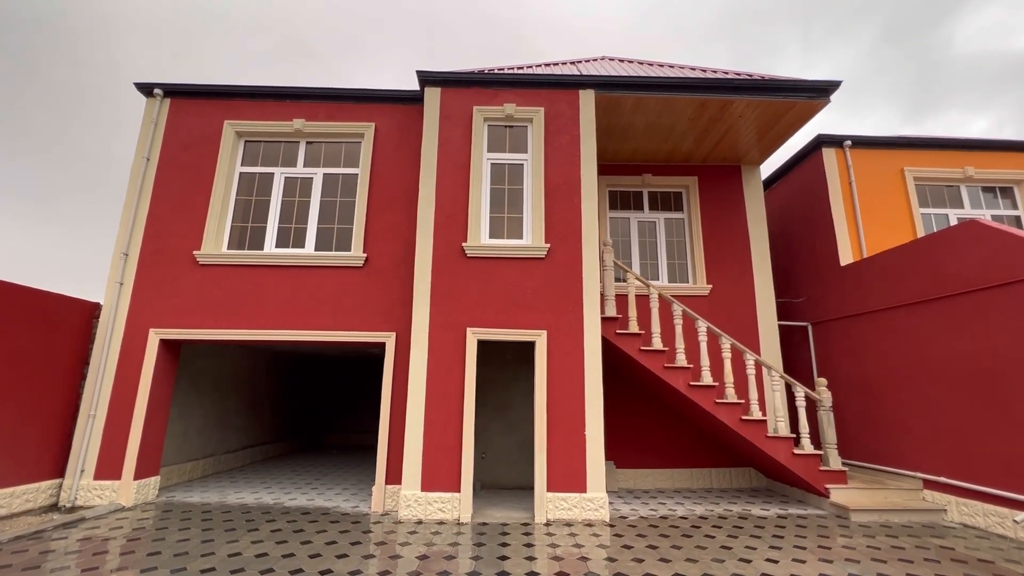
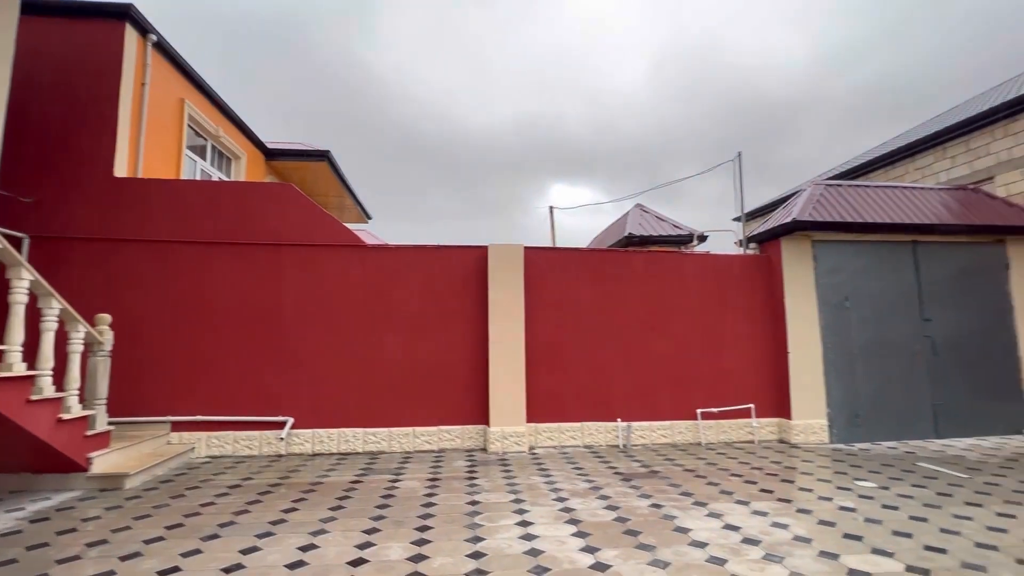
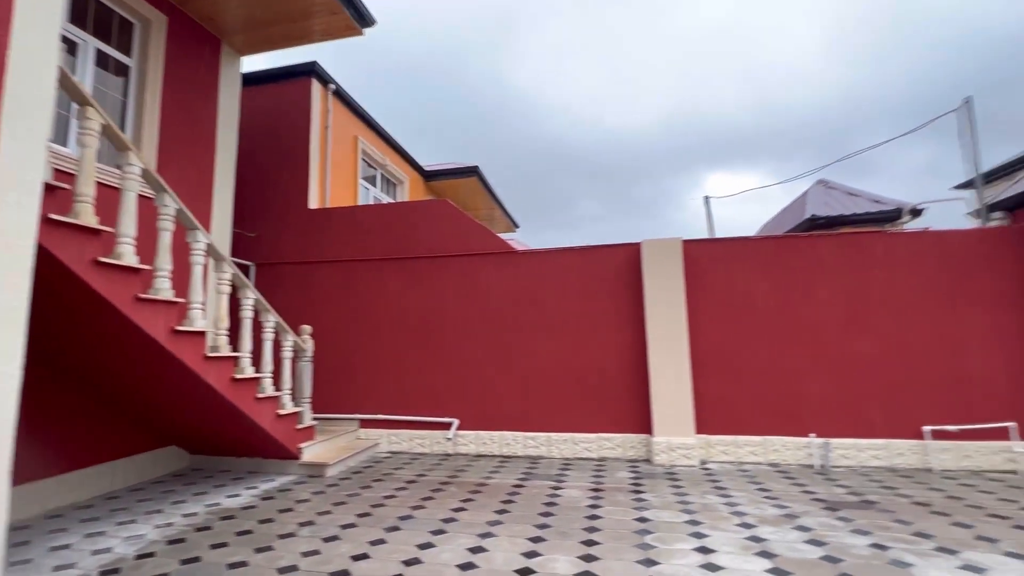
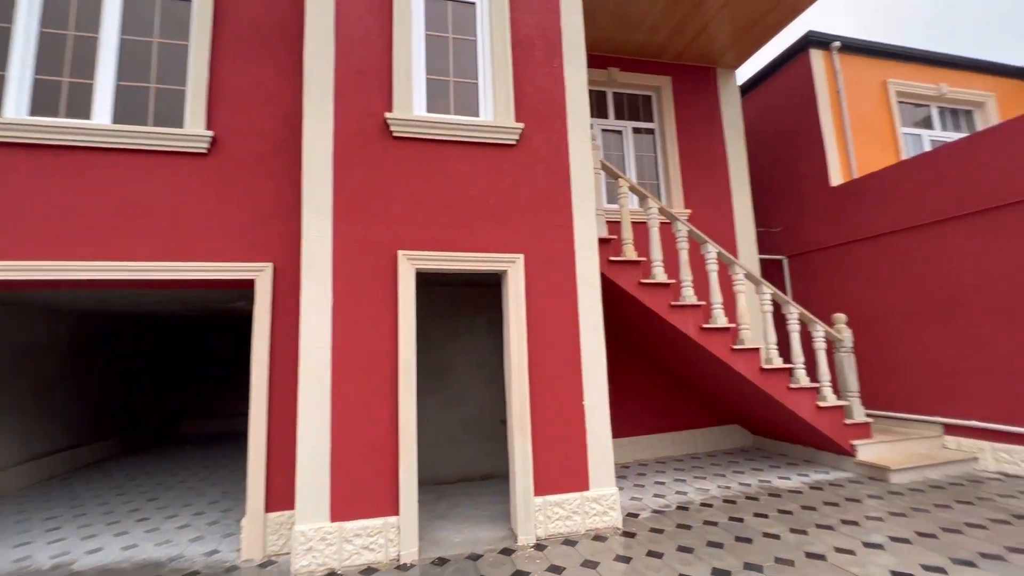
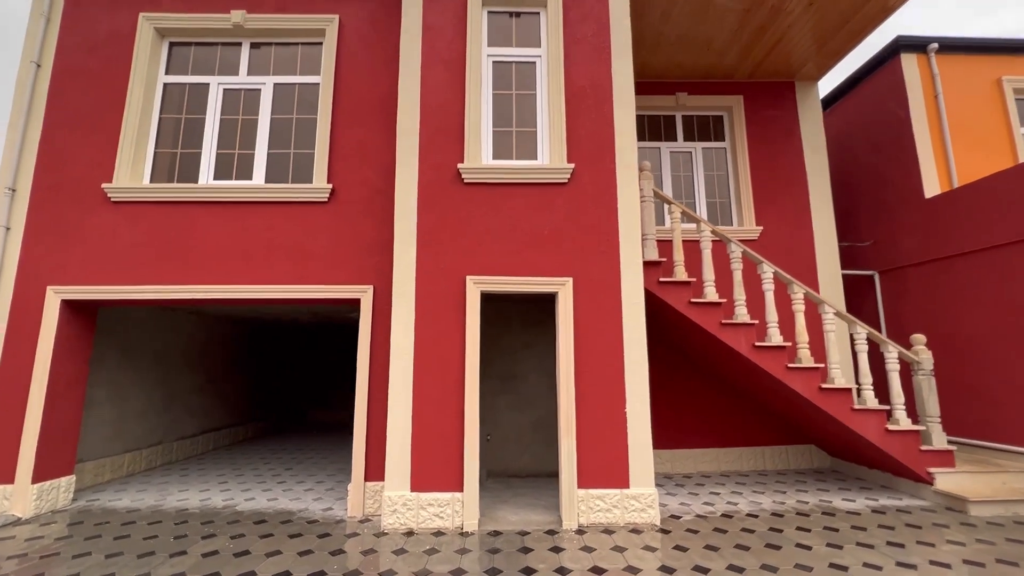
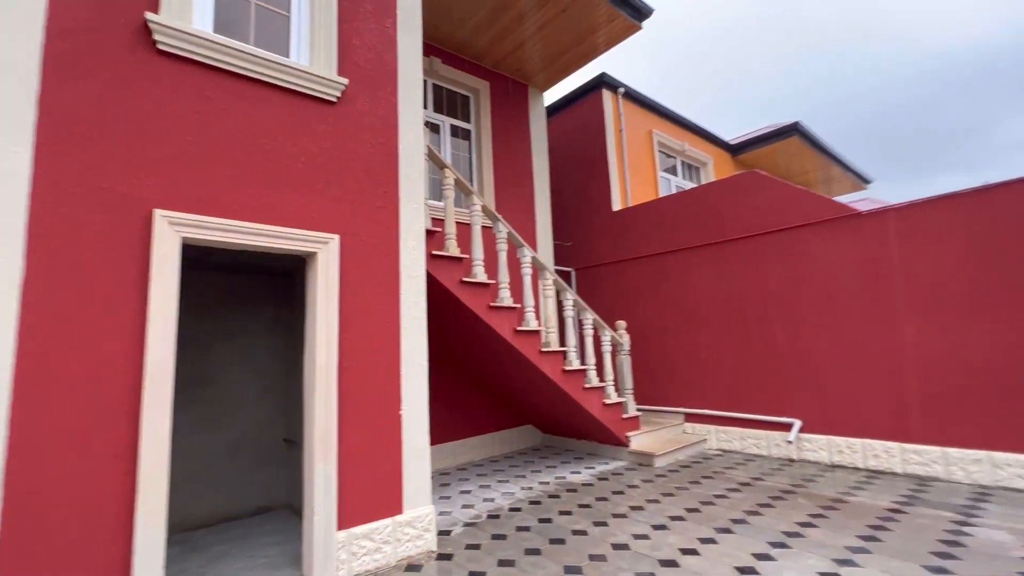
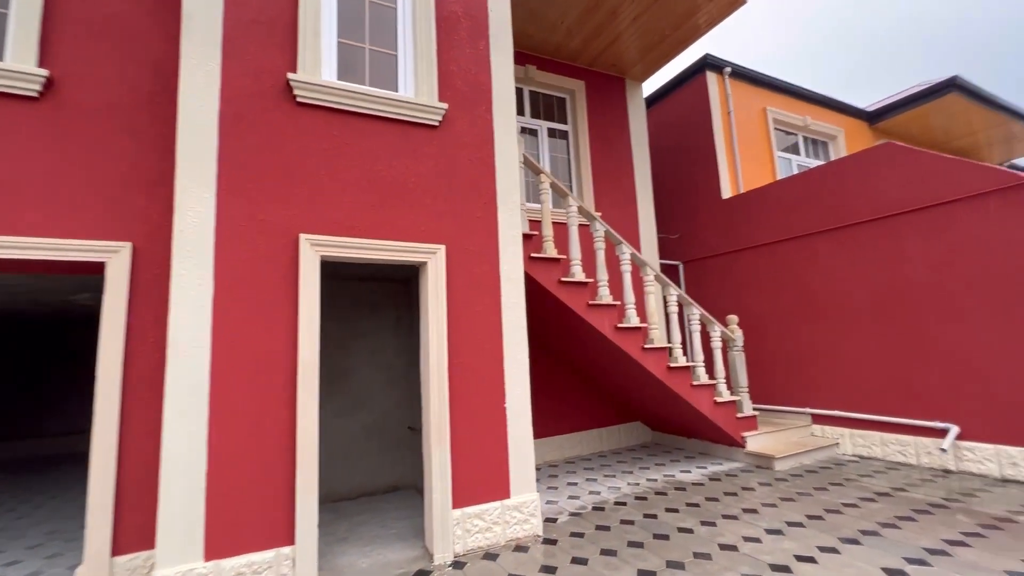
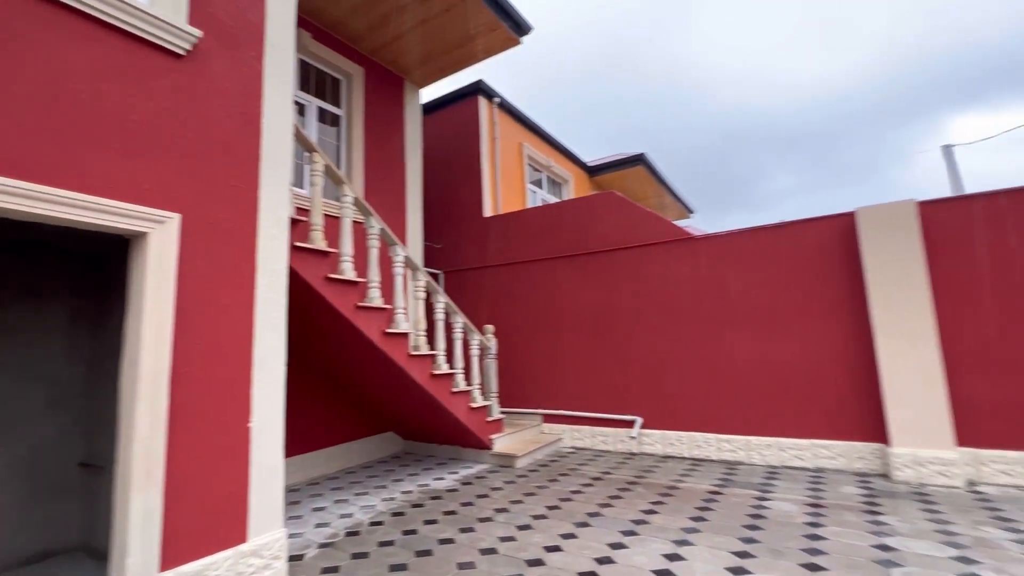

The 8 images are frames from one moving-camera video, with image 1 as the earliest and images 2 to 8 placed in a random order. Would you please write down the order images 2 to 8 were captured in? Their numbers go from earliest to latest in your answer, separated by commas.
5, 4, 7, 6, 8, 3, 2
